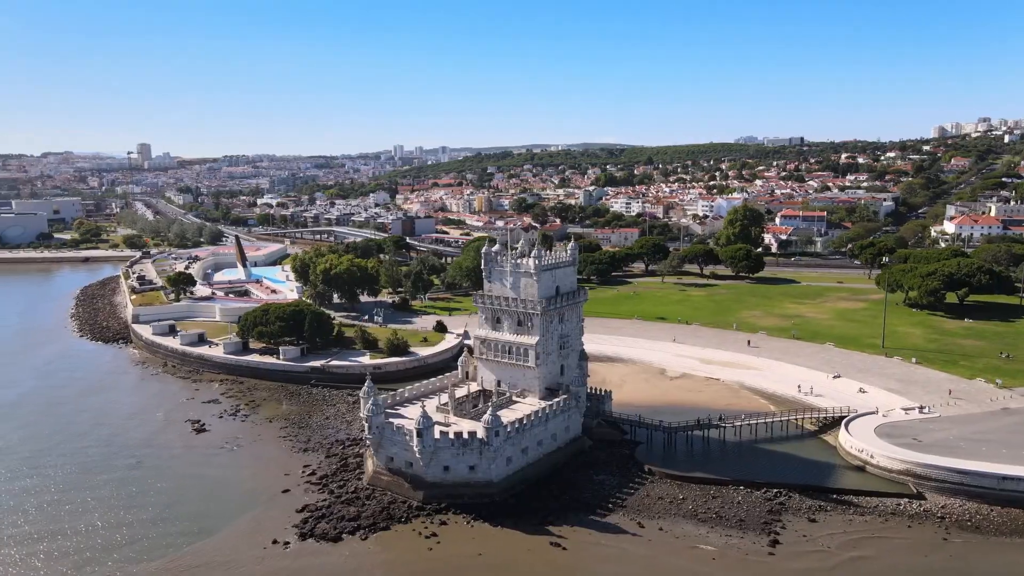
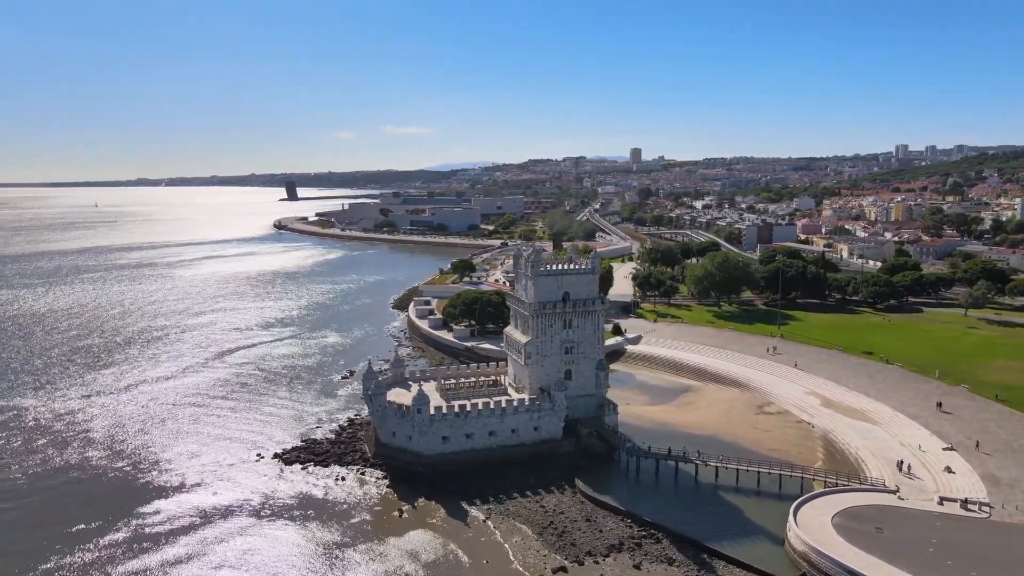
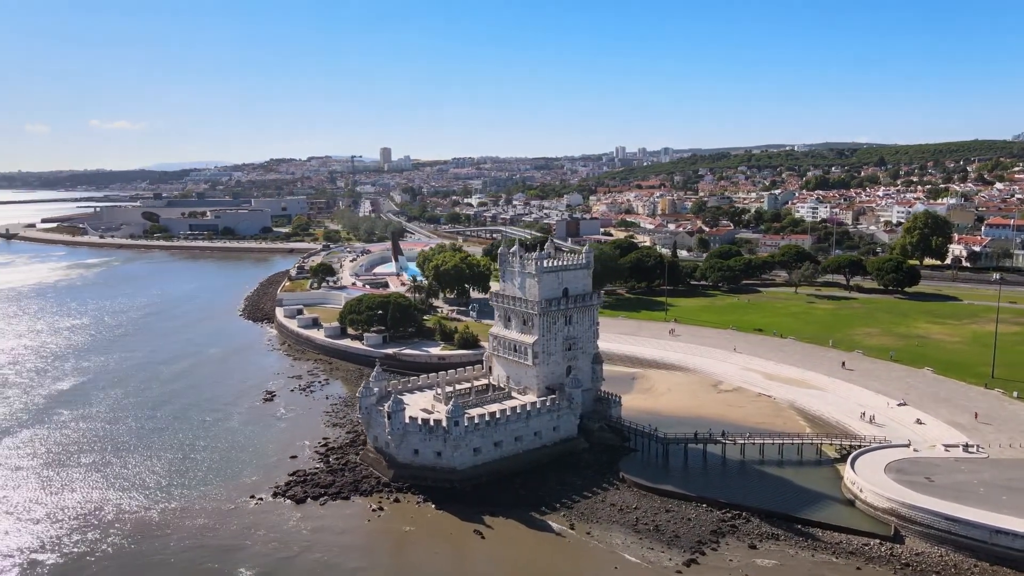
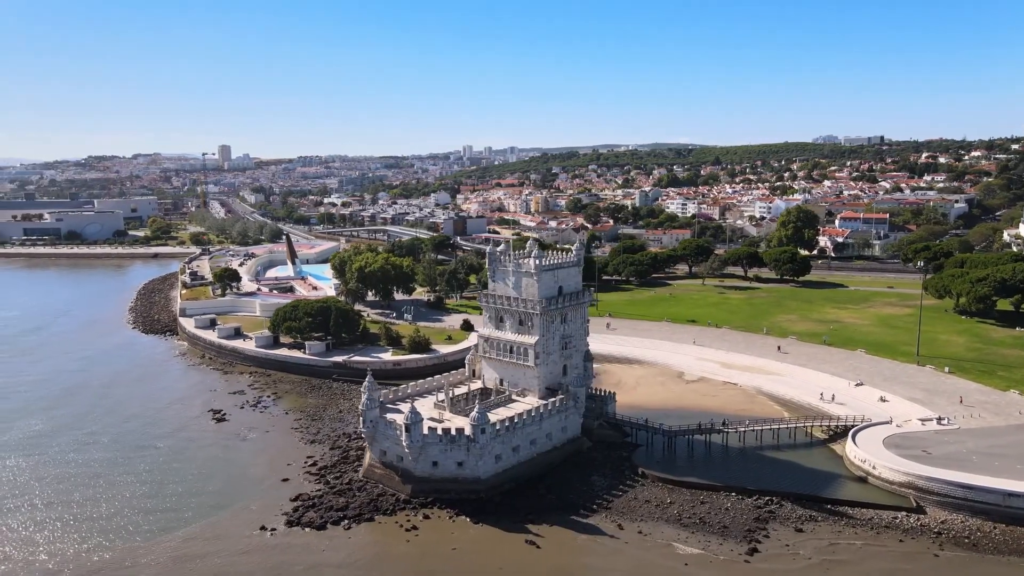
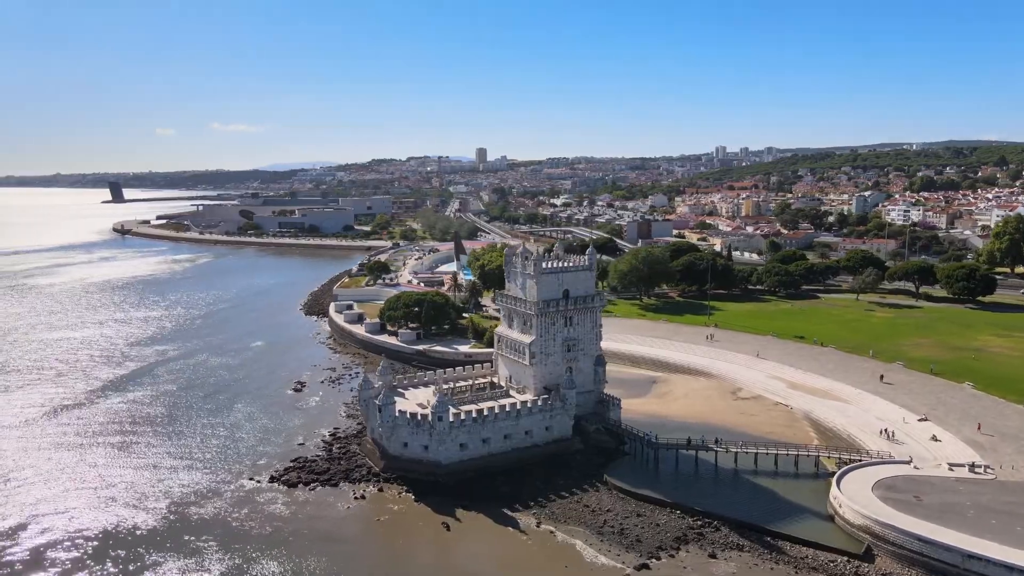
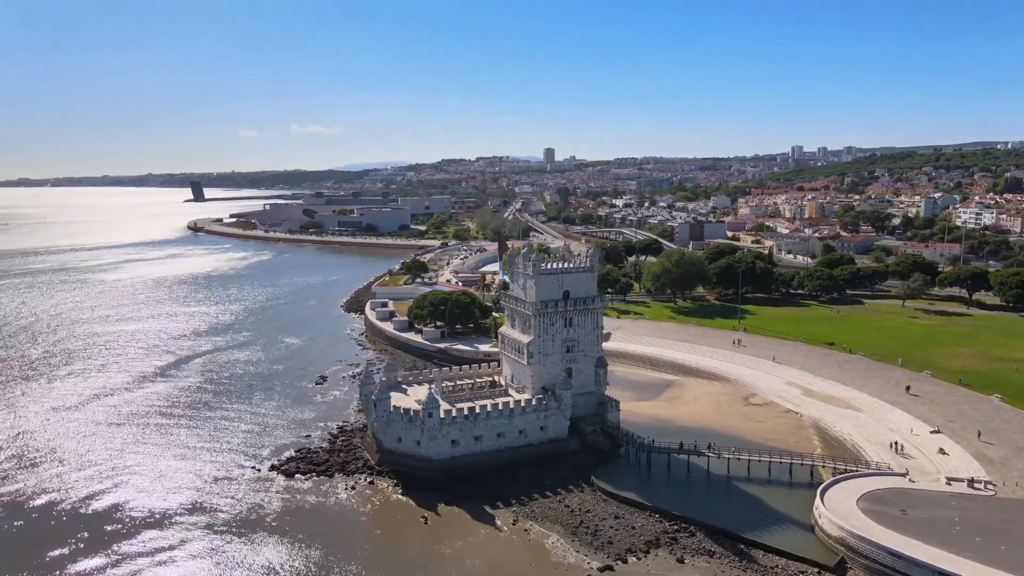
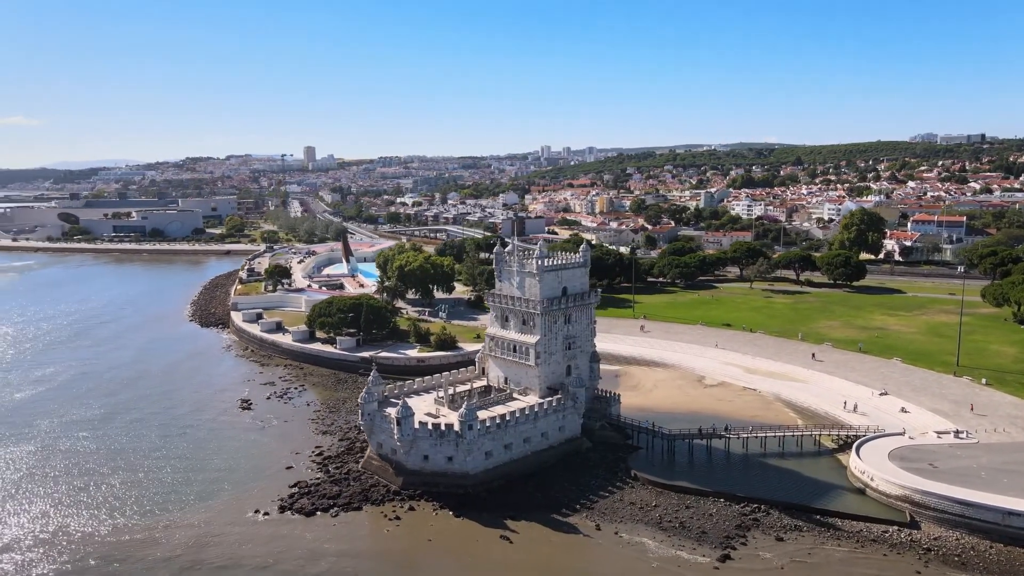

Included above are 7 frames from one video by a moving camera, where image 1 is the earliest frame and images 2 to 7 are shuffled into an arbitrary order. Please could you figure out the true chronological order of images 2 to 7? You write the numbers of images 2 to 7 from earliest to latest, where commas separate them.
4, 7, 3, 5, 6, 2
